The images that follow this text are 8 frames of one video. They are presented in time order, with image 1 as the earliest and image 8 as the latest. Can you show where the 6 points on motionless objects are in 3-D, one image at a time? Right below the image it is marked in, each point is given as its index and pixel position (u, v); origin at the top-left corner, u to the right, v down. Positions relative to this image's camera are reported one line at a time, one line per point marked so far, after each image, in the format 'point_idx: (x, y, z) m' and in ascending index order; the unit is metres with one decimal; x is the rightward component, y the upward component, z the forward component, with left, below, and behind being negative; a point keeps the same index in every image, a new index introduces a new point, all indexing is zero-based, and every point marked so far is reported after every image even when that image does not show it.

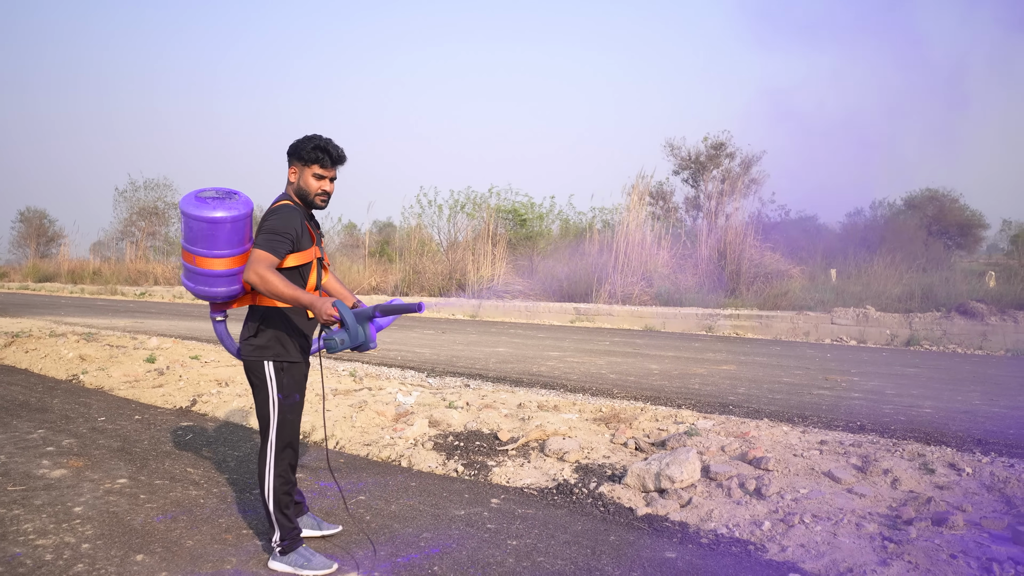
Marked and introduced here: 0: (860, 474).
0: (+2.0, -1.1, +4.2) m
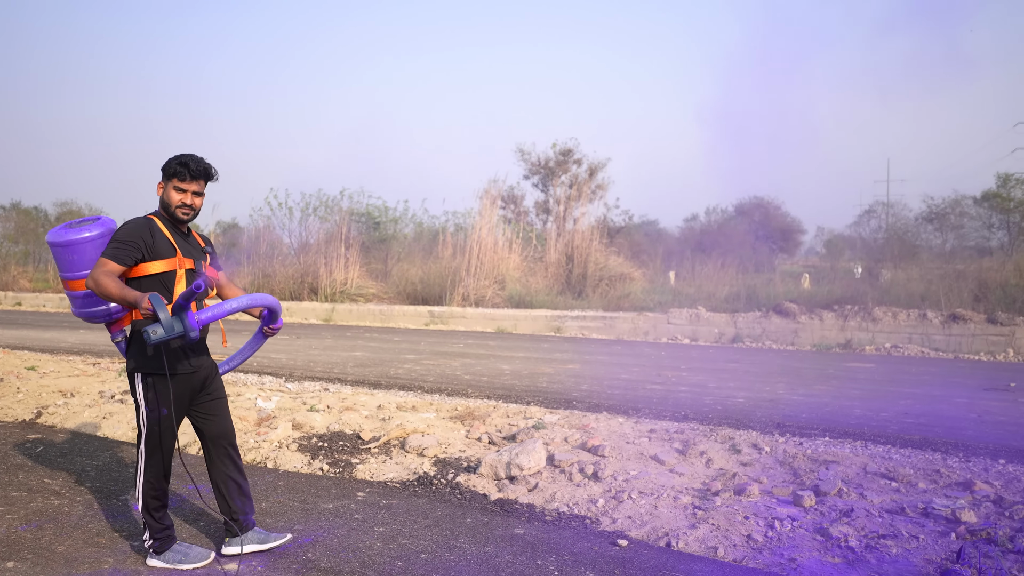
0: (+1.1, -1.1, +4.9) m
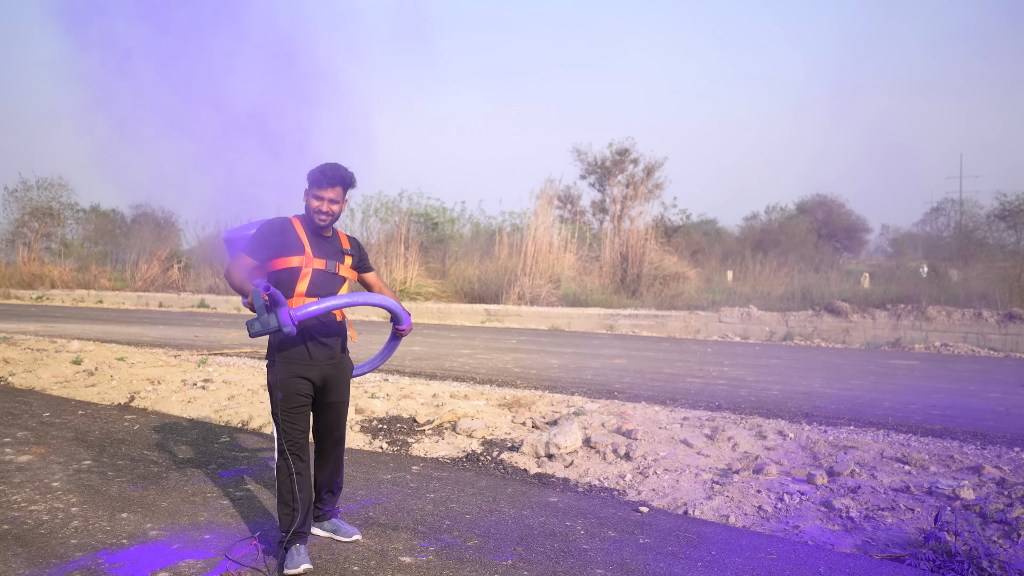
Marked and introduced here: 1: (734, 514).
0: (+1.4, -1.1, +5.2) m
1: (+1.2, -1.2, +3.8) m
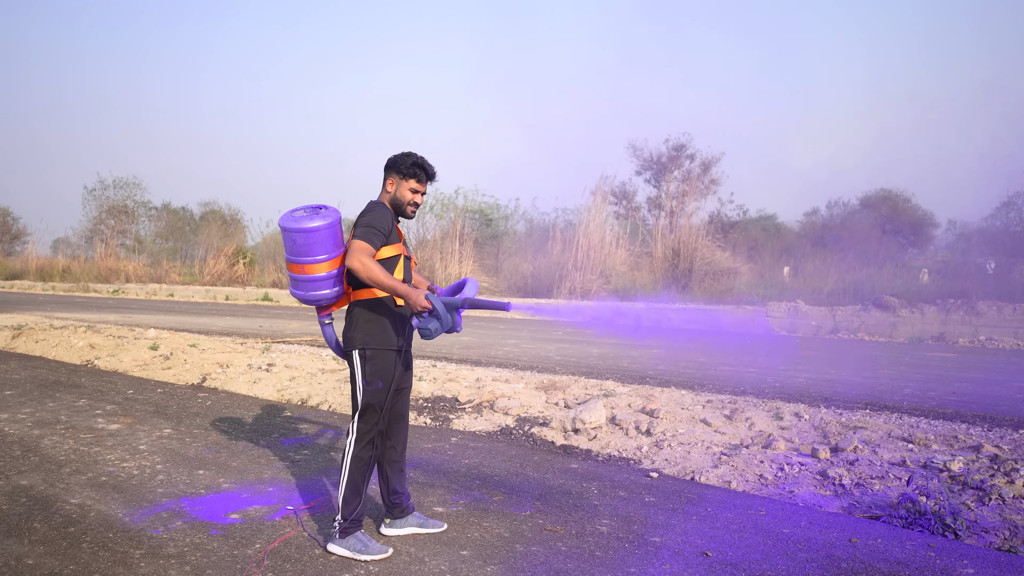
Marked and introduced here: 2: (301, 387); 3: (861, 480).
0: (+1.7, -1.0, +5.6) m
1: (+1.3, -1.1, +4.2) m
2: (-2.1, -1.0, +7.2) m
3: (+2.0, -1.1, +4.0) m
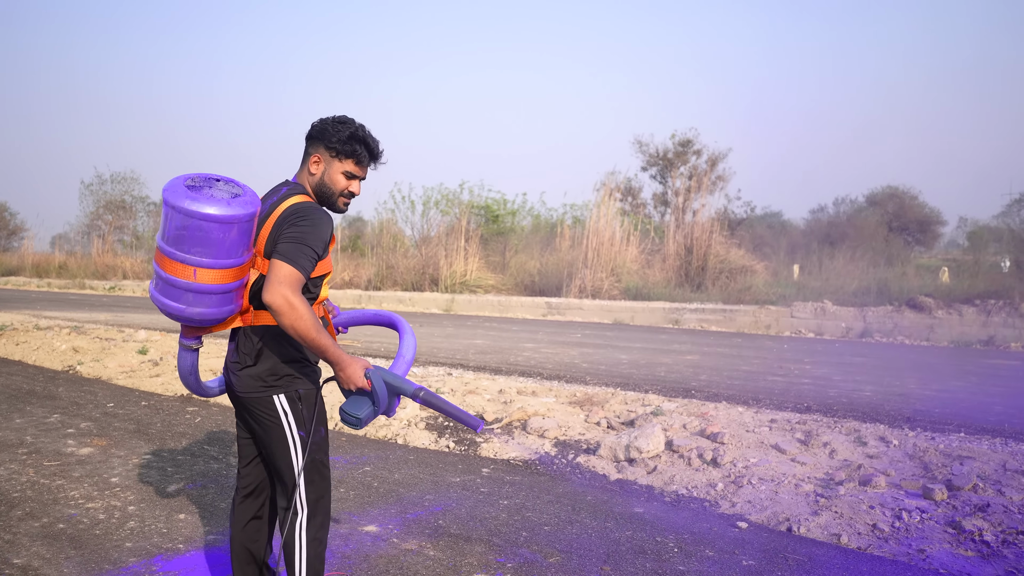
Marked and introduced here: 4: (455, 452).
0: (+1.9, -1.1, +4.8) m
1: (+1.6, -1.1, +3.4) m
2: (-1.8, -1.0, +6.4) m
3: (+2.2, -1.1, +3.2) m
4: (-0.4, -1.1, +4.9) m
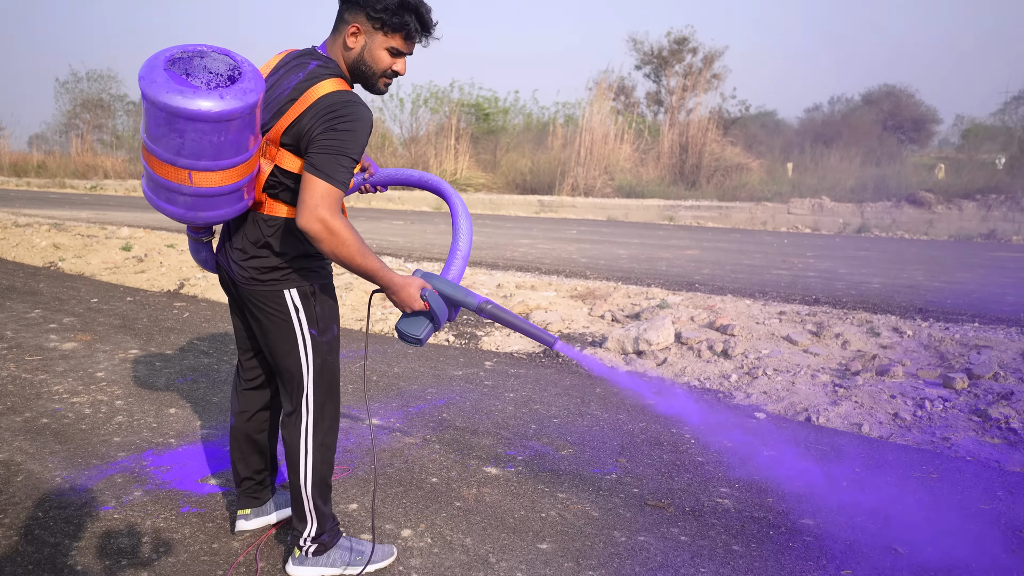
0: (+2.0, -0.3, +4.7) m
1: (+1.6, -0.6, +3.2) m
2: (-1.9, -0.1, +6.2) m
3: (+2.3, -0.6, +3.1) m
4: (-0.4, -0.4, +4.7) m
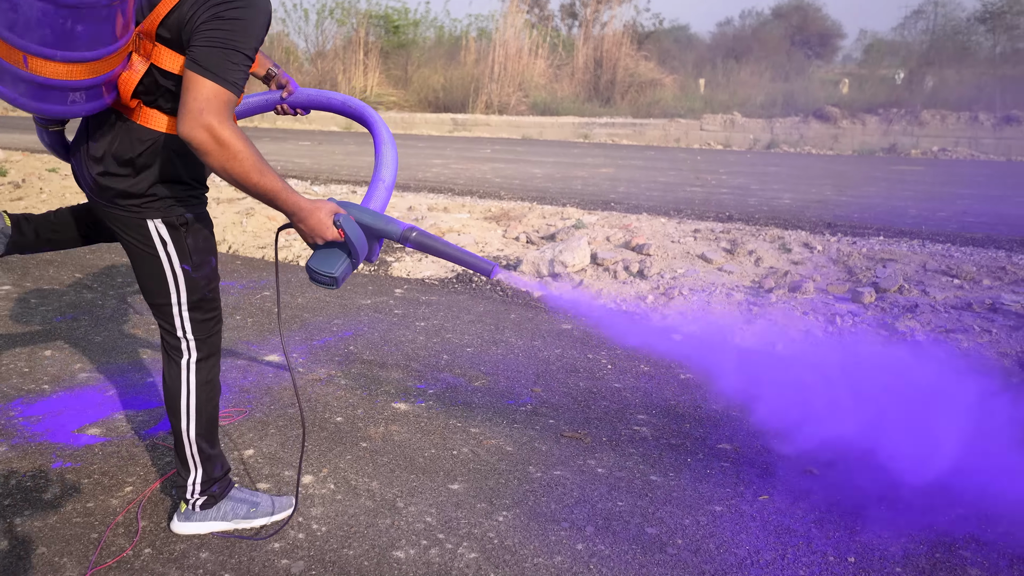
0: (+1.4, +0.2, +4.6) m
1: (+1.2, -0.2, +3.2) m
2: (-2.6, +0.5, +5.7) m
3: (+1.9, -0.2, +3.2) m
4: (-0.9, +0.1, +4.5) m
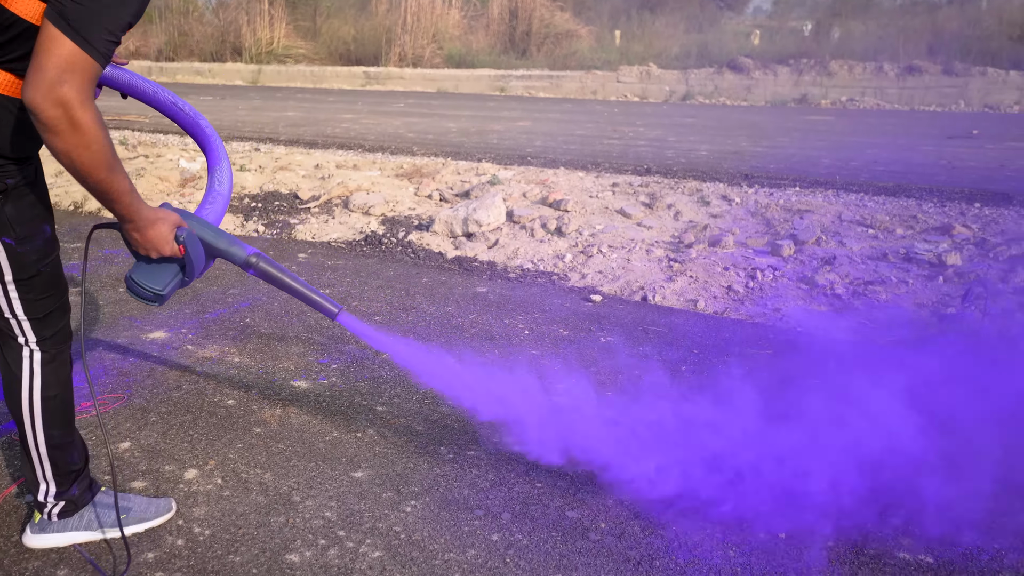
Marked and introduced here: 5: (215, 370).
0: (+0.9, +0.5, +4.5) m
1: (+0.8, 0.0, +3.1) m
2: (-3.2, +0.7, +5.1) m
3: (+1.5, 0.0, +3.1) m
4: (-1.4, +0.3, +4.1) m
5: (-1.1, -0.3, +2.7) m
